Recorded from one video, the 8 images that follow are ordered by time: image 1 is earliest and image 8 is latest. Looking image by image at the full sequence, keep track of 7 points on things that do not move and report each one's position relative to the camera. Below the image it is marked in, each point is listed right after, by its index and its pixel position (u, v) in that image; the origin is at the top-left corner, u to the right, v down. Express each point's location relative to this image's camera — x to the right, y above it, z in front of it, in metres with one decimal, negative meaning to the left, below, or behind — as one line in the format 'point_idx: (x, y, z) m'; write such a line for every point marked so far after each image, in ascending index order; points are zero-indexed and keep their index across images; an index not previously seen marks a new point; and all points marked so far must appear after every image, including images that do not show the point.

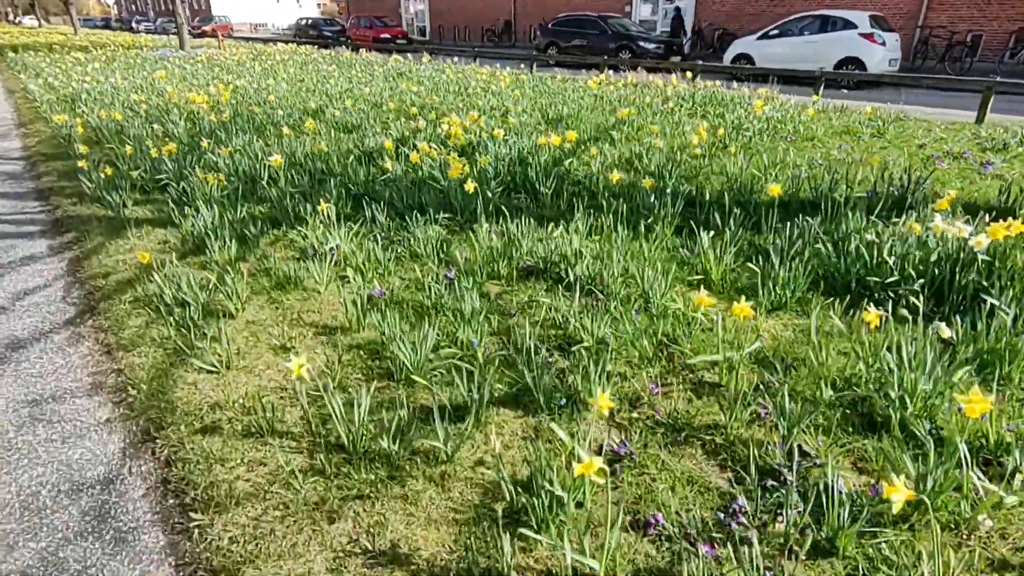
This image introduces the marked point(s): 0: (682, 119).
0: (+2.0, +2.0, +6.8) m
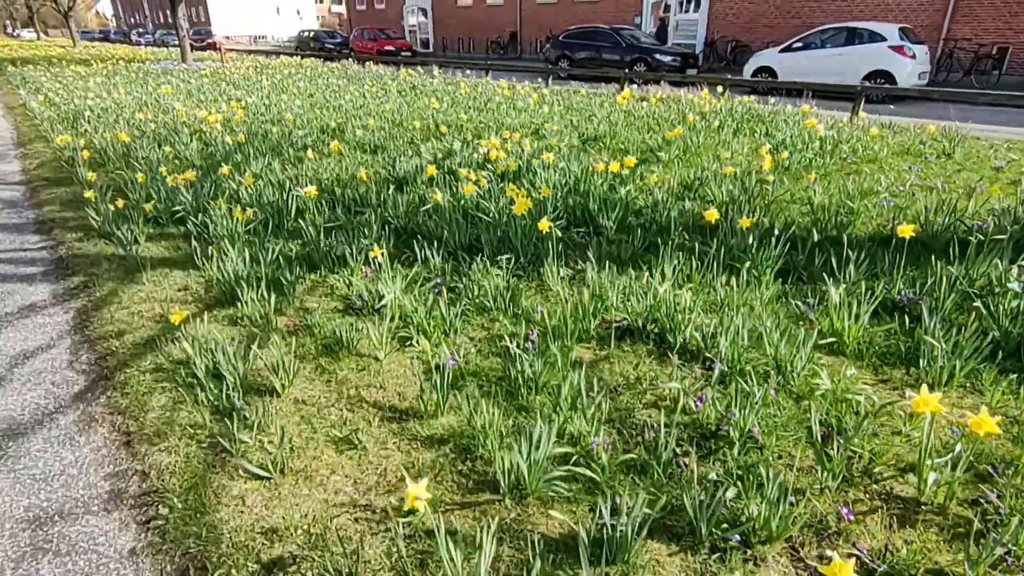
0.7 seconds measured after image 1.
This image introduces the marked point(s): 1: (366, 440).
0: (+2.4, +1.7, +6.4) m
1: (-0.5, -0.5, +2.0) m
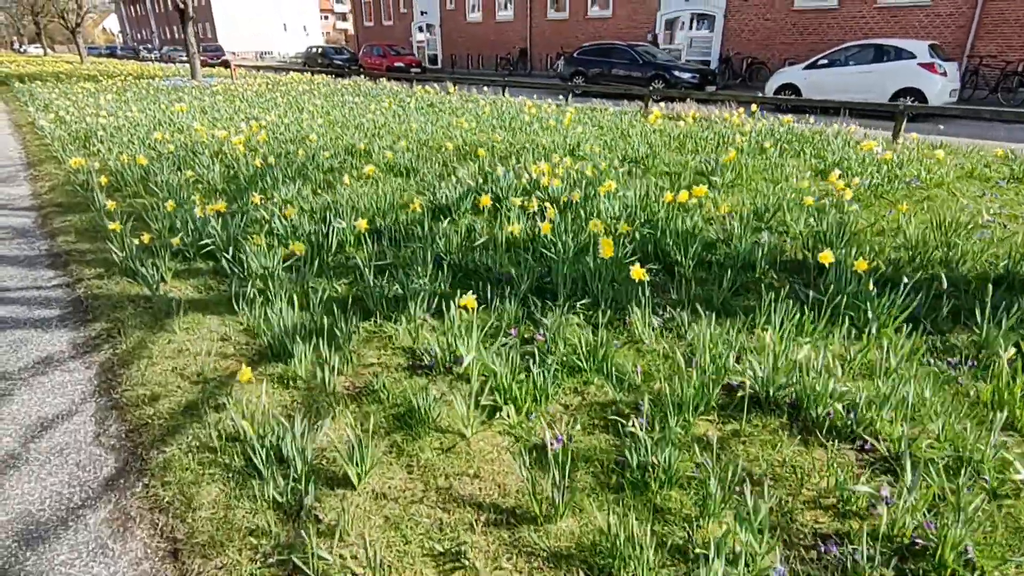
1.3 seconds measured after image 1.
0: (+2.8, +1.3, +6.0) m
1: (-0.1, -0.8, +1.6) m
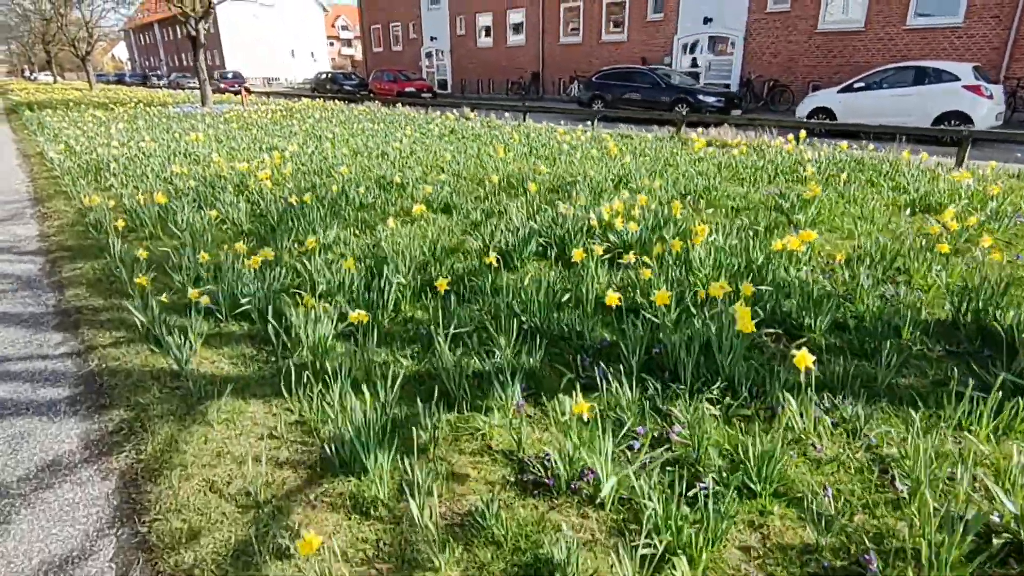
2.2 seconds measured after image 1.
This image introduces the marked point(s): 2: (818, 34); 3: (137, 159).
0: (+3.3, +0.9, +5.5) m
1: (+0.4, -1.1, +1.0) m
2: (+8.7, +7.3, +16.3) m
3: (-5.0, +1.7, +7.6) m
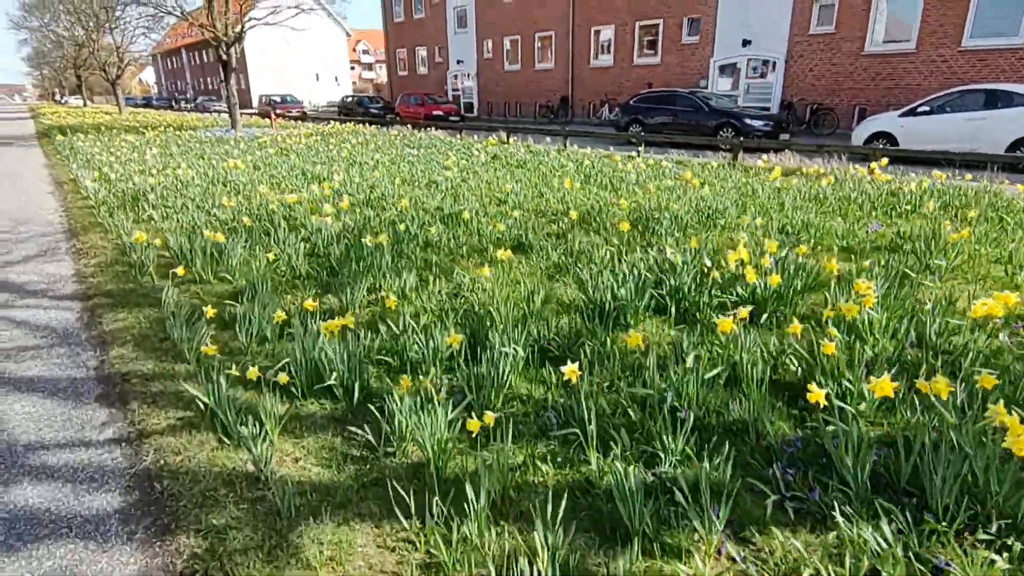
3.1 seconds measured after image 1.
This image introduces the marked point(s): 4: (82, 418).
0: (+4.1, +0.5, +4.8) m
1: (+1.0, -1.3, +0.4) m
2: (+9.7, +6.4, +15.7) m
3: (-4.2, +1.3, +7.2) m
4: (-2.1, -0.6, +2.7) m
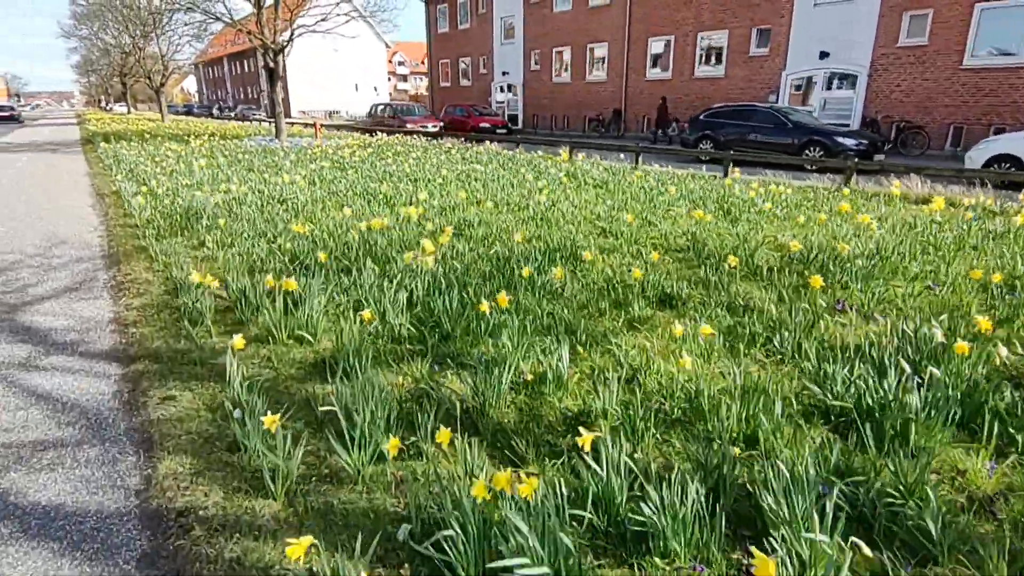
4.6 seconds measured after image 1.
0: (+5.0, -0.1, +3.5) m
1: (+1.7, -1.7, -0.8) m
2: (+11.4, +5.5, +14.3) m
3: (-3.1, +0.9, +6.3) m
4: (-1.2, -1.0, +1.7) m
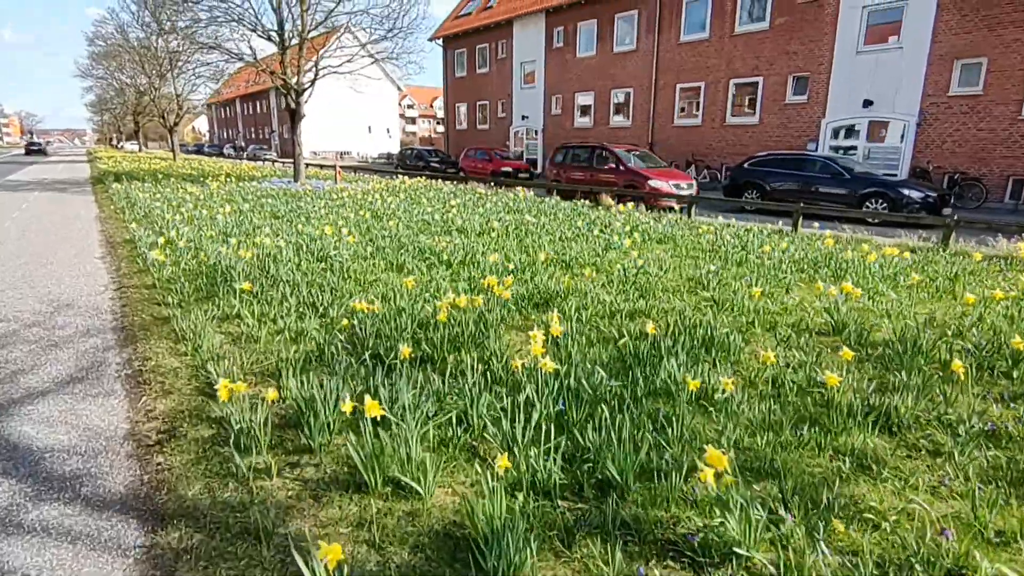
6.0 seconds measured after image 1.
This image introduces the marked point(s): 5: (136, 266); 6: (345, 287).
0: (+5.9, -0.7, +2.5) m
1: (+2.5, -2.0, -1.9) m
2: (+12.2, +4.0, +13.7) m
3: (-2.3, +0.2, +5.3) m
4: (-0.4, -1.4, +0.6) m
5: (-4.2, +0.2, +6.4) m
6: (-1.5, +0.1, +4.9) m
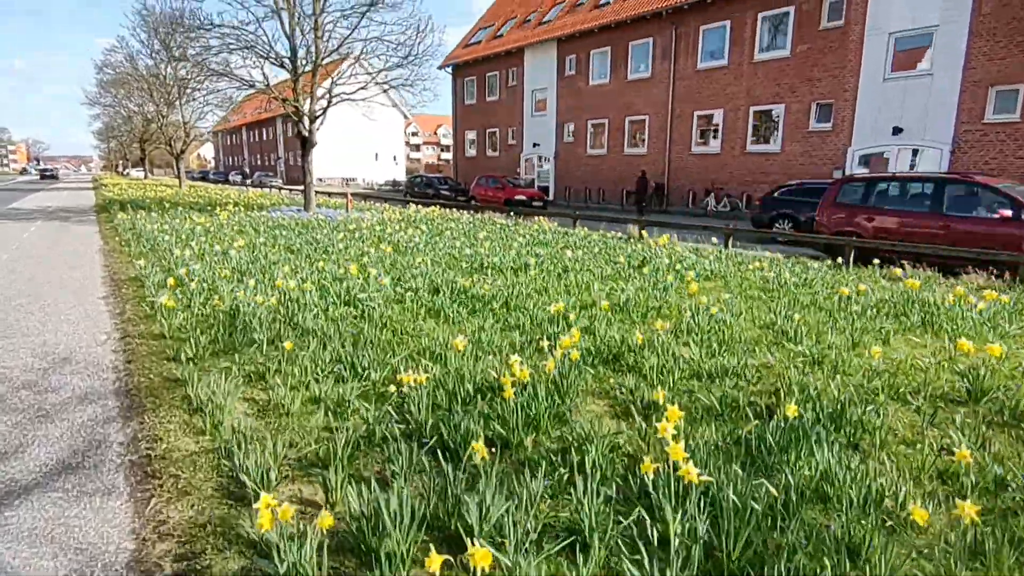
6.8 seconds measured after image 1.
0: (+6.4, -1.0, +1.8) m
1: (+3.0, -2.1, -2.7) m
2: (+12.7, +3.2, +13.1) m
3: (-1.8, -0.2, +4.6) m
4: (+0.1, -1.6, -0.1) m
5: (-3.7, -0.2, +5.7) m
6: (-1.0, -0.3, +4.3) m
